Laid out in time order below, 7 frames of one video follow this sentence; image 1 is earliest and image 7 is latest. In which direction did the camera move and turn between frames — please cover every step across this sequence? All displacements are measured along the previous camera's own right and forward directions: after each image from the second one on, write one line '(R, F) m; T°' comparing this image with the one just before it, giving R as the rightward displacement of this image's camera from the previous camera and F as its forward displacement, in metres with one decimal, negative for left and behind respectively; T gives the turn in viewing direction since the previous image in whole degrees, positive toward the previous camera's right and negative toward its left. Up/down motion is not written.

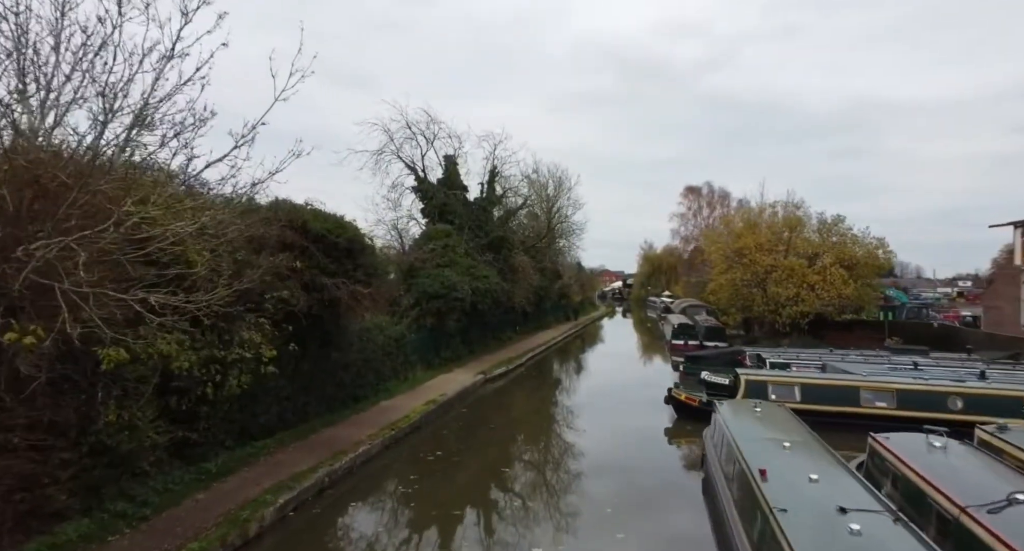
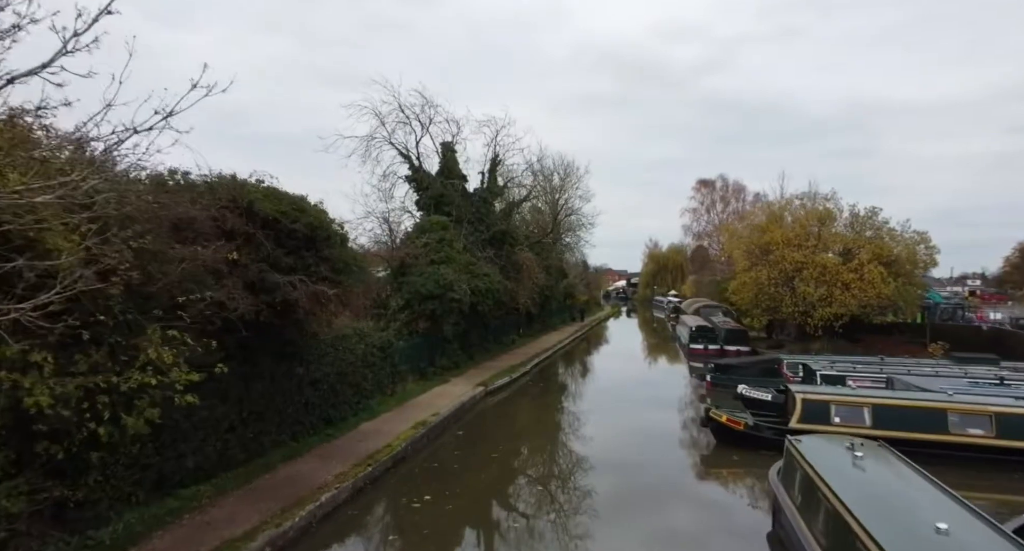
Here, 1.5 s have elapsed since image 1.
(-0.1, +2.4) m; 0°
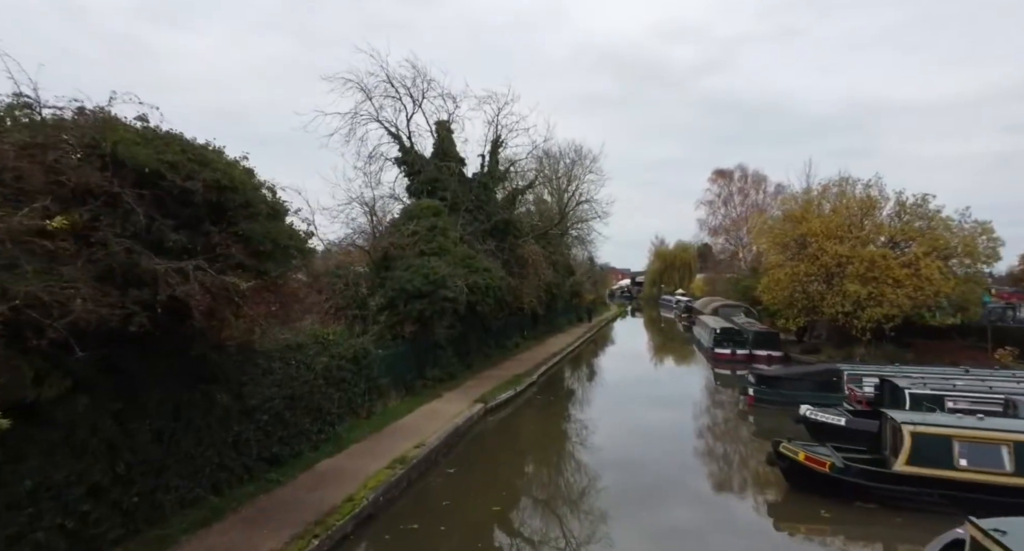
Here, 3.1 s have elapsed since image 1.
(-0.1, +2.9) m; 0°
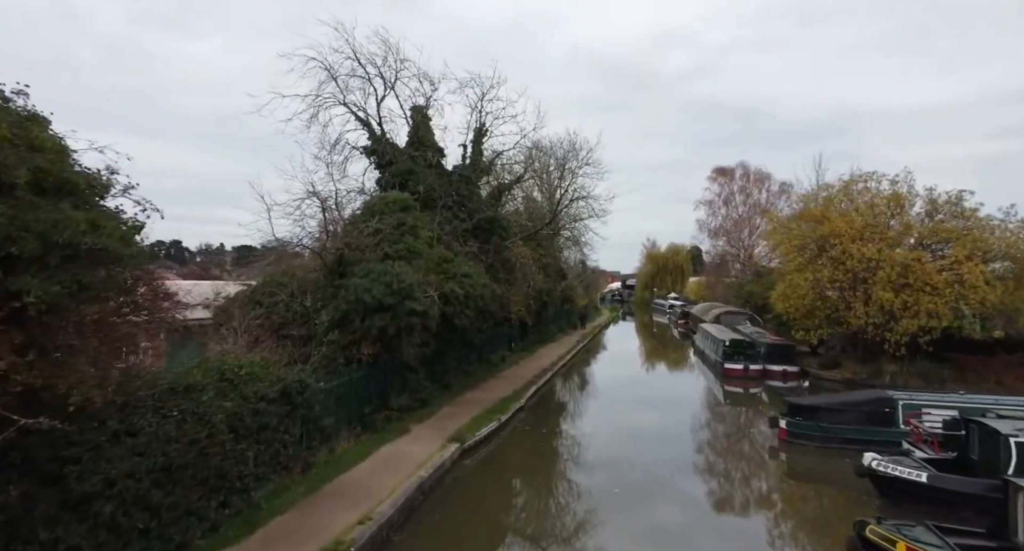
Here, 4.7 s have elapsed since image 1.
(+0.1, +2.7) m; +1°
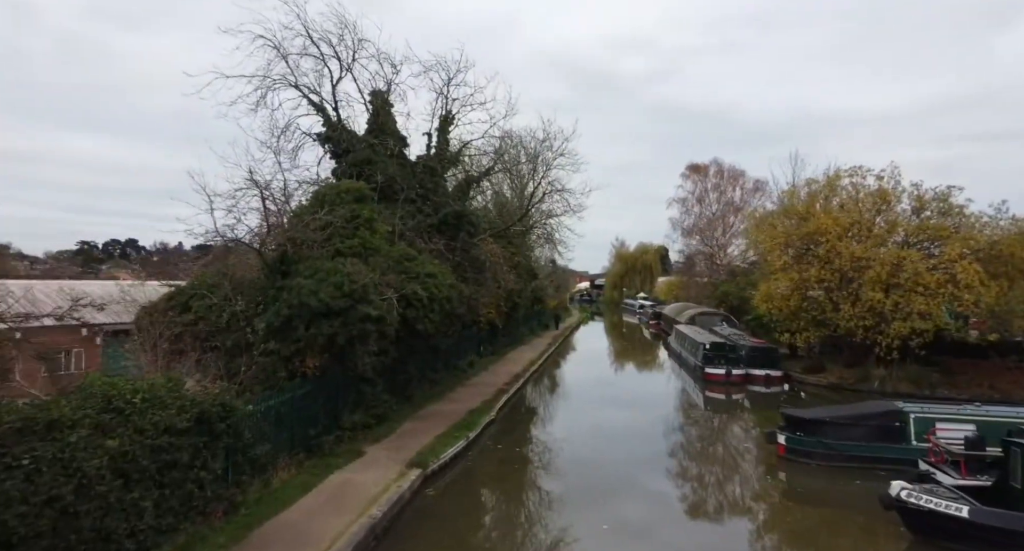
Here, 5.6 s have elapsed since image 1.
(0.0, +1.5) m; +3°
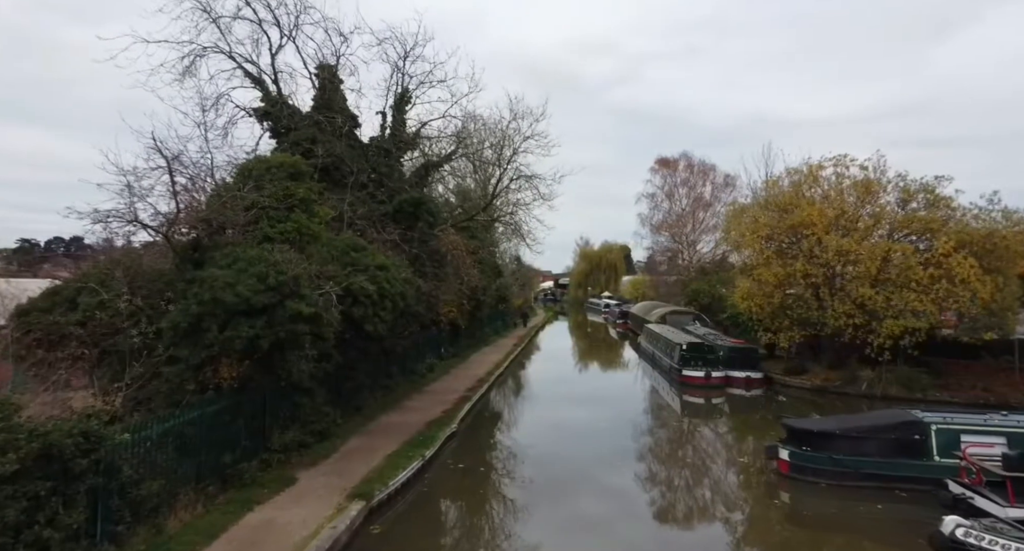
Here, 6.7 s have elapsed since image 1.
(0.0, +1.7) m; +4°
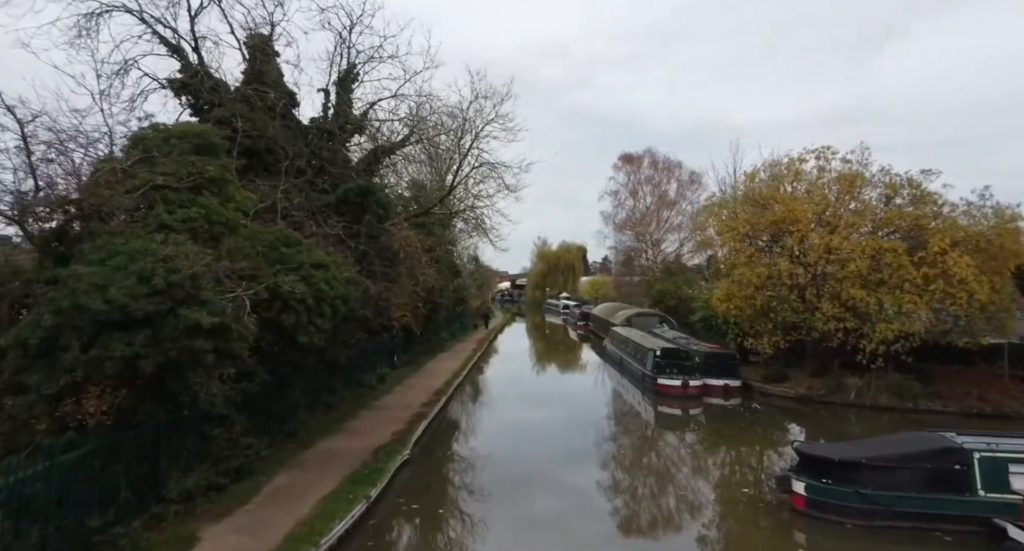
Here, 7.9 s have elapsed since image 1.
(-0.1, +1.9) m; +4°
